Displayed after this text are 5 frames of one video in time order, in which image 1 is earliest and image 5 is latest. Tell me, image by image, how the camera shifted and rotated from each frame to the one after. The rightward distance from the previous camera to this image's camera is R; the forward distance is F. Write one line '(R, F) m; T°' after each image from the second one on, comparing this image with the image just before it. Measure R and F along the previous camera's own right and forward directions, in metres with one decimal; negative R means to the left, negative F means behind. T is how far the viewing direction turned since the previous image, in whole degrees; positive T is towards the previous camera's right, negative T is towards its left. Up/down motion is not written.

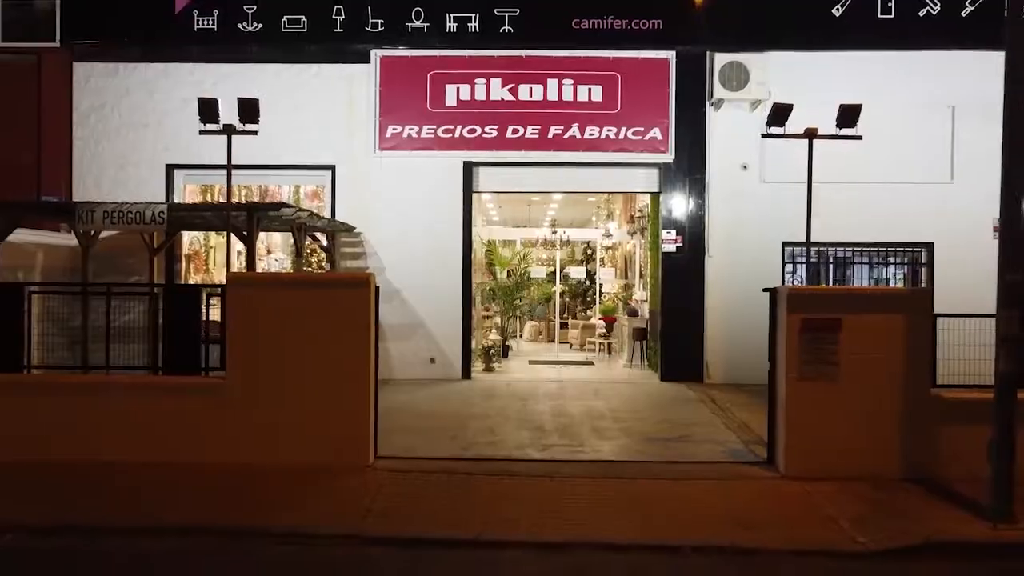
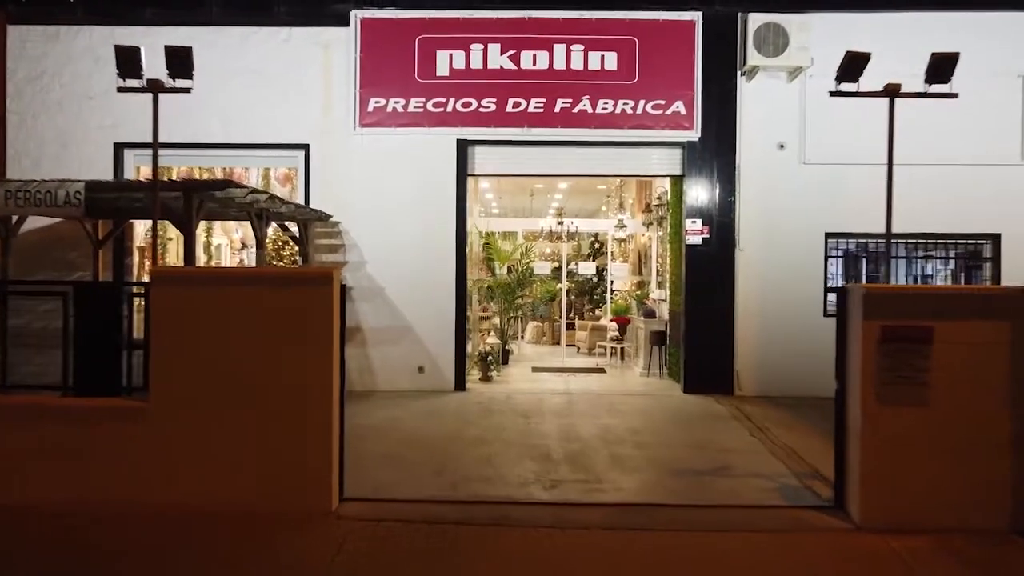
(0.0, +1.3) m; 0°
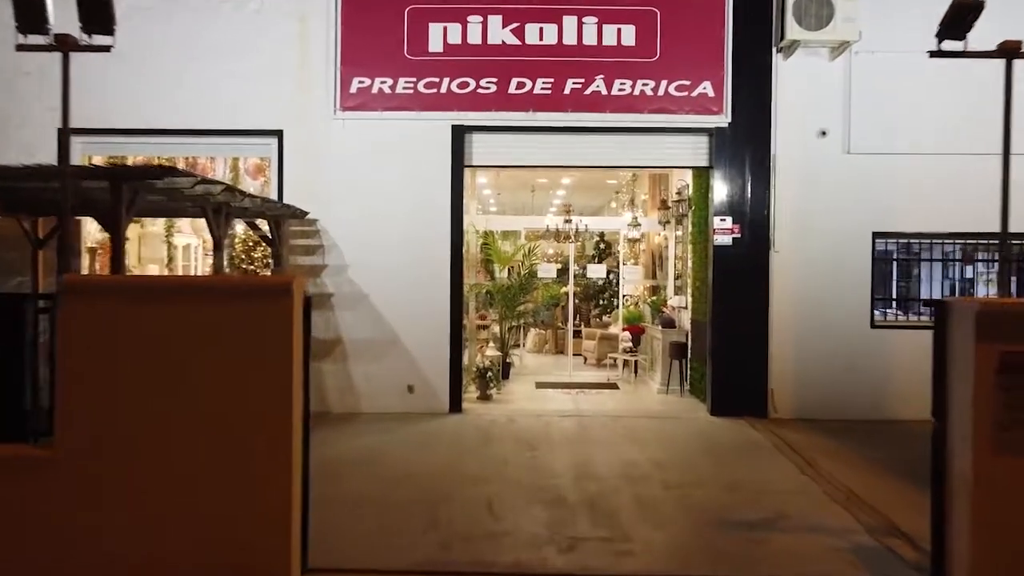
(-0.1, +1.1) m; 0°
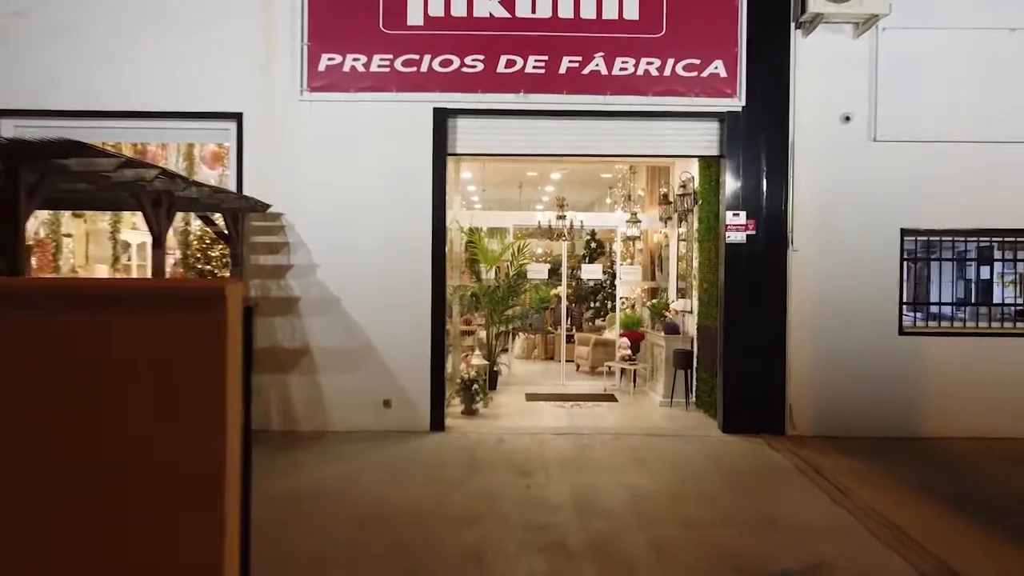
(0.0, +0.8) m; +1°
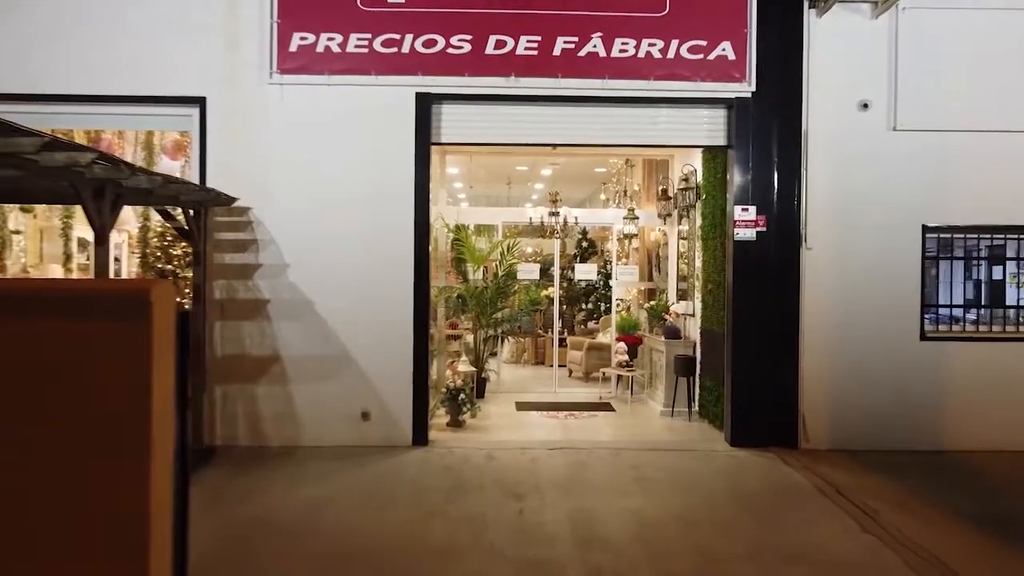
(0.0, +0.6) m; +1°
